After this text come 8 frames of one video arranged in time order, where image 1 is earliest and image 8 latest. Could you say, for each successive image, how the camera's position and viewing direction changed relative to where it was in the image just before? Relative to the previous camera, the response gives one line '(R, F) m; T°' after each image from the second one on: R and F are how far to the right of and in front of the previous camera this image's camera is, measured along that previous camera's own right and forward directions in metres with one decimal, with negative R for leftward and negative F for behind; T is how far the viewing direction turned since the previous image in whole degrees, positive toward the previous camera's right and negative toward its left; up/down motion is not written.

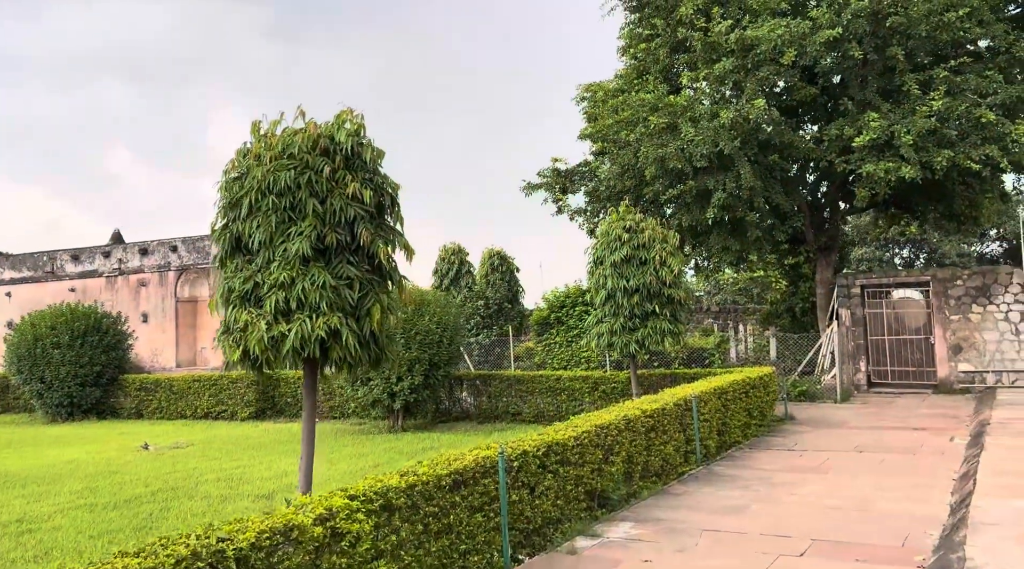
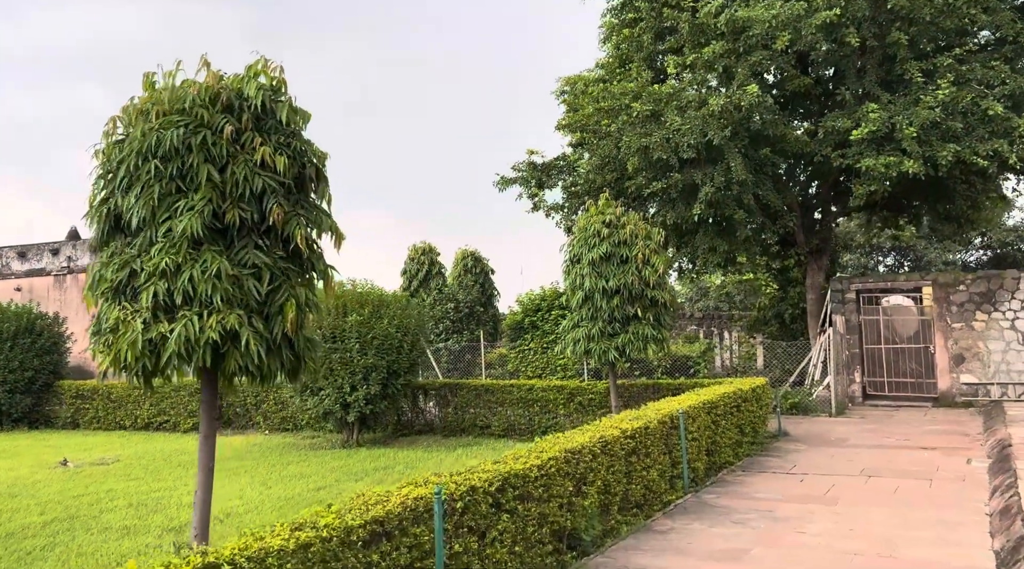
(+0.2, +1.2) m; +1°
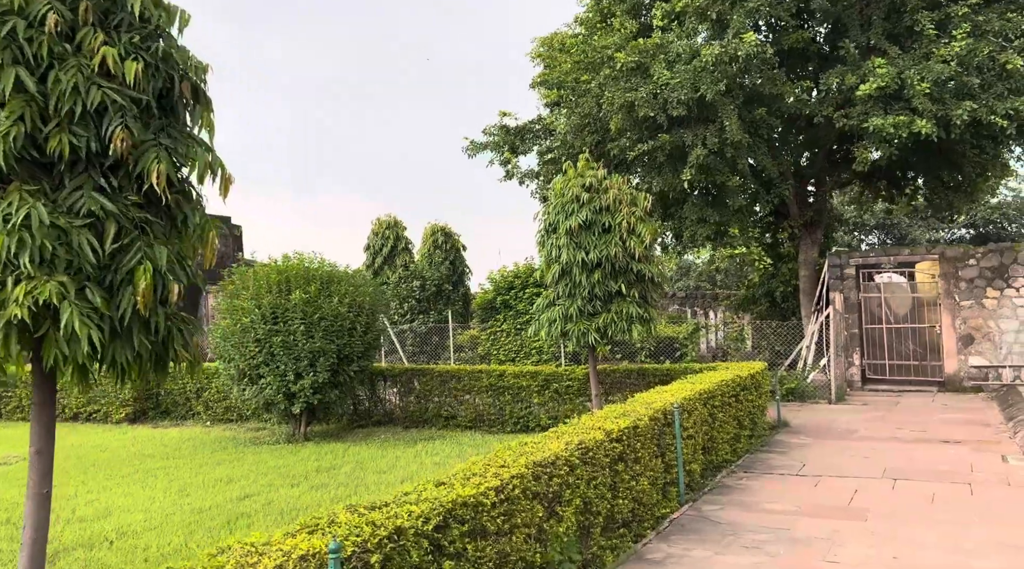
(+0.1, +1.3) m; +1°
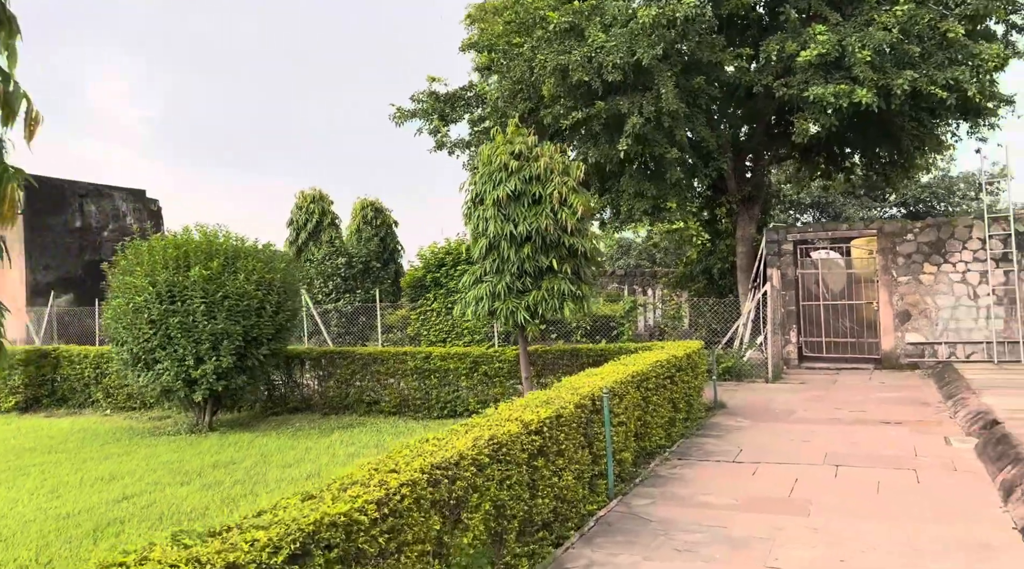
(+0.2, +0.7) m; +4°
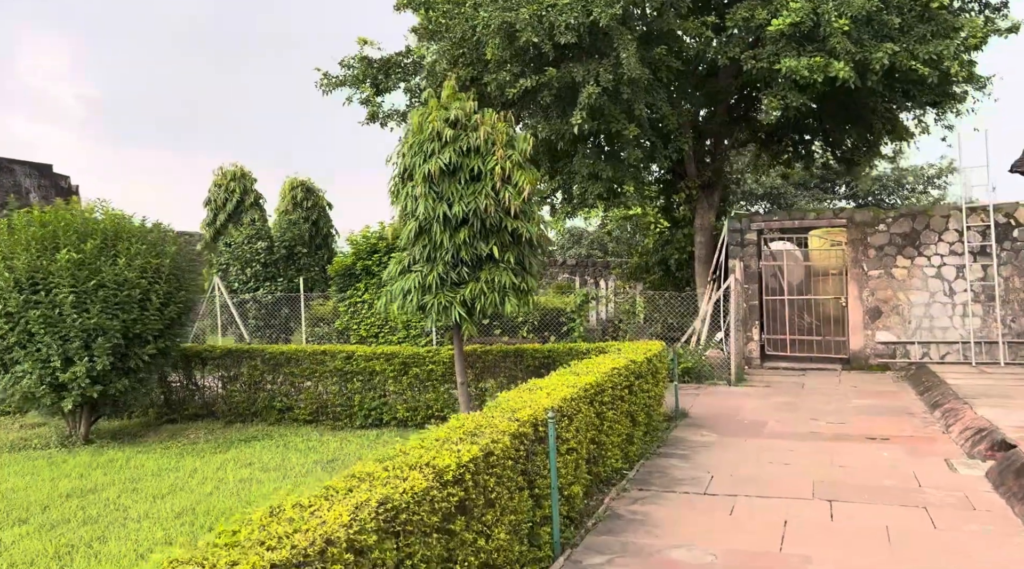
(+0.2, +1.3) m; +3°
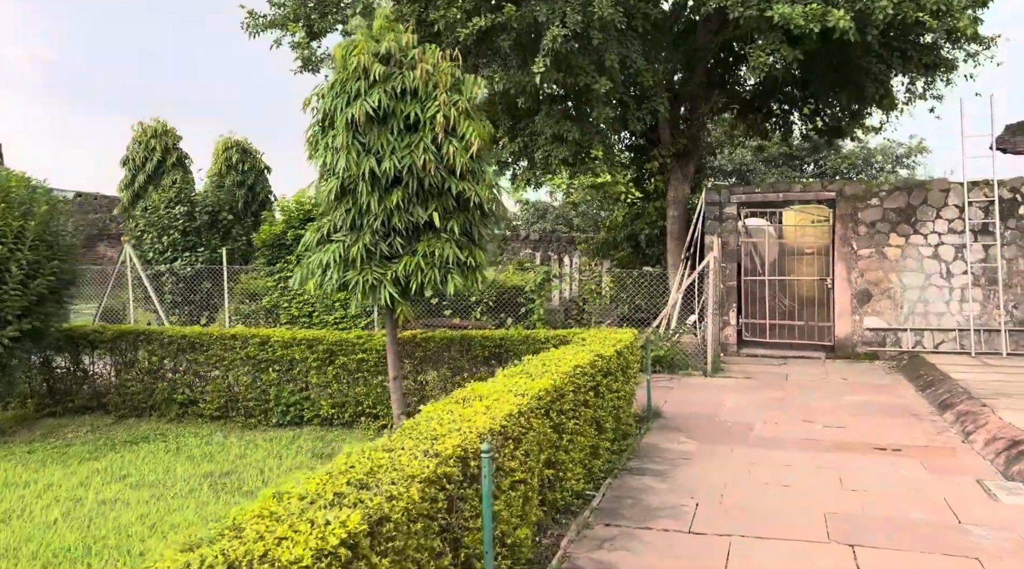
(+0.2, +1.3) m; +2°
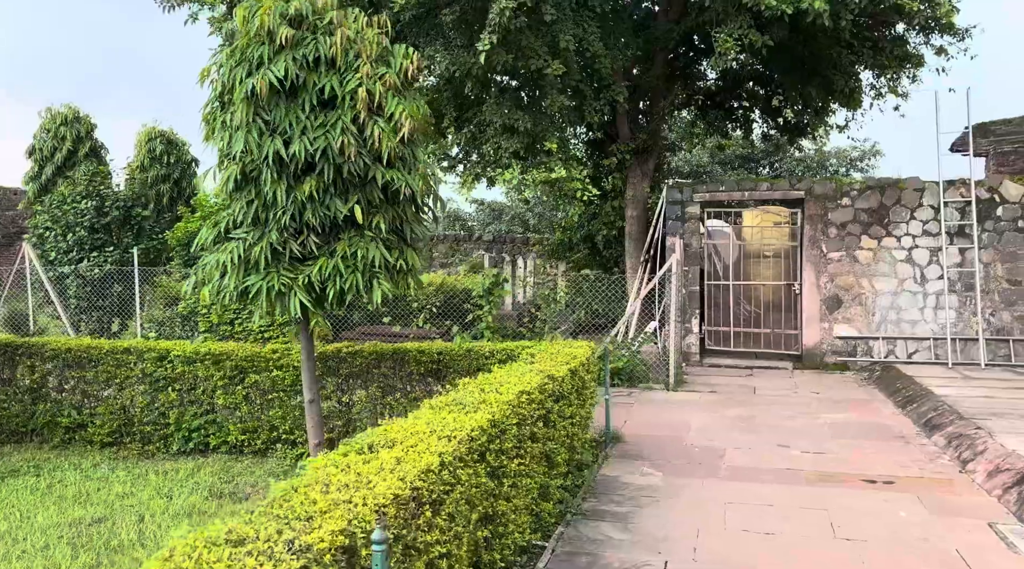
(+0.1, +0.9) m; +3°
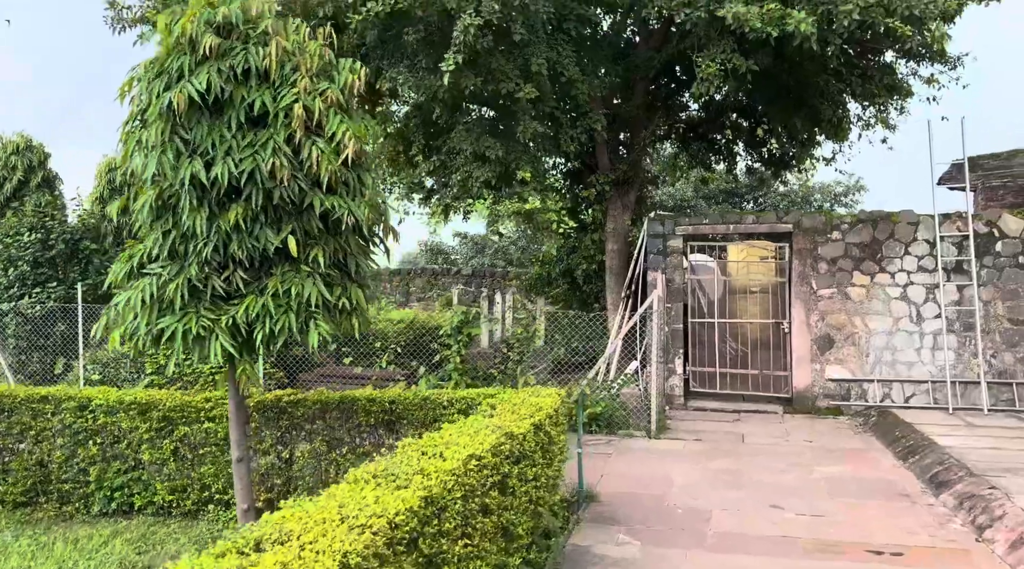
(+0.2, +0.6) m; +1°
